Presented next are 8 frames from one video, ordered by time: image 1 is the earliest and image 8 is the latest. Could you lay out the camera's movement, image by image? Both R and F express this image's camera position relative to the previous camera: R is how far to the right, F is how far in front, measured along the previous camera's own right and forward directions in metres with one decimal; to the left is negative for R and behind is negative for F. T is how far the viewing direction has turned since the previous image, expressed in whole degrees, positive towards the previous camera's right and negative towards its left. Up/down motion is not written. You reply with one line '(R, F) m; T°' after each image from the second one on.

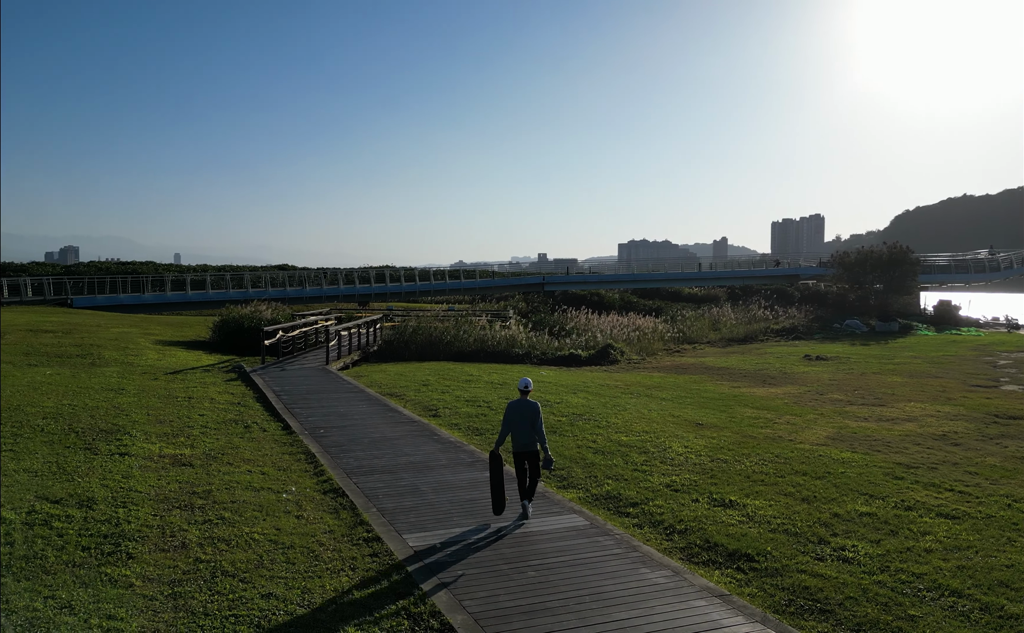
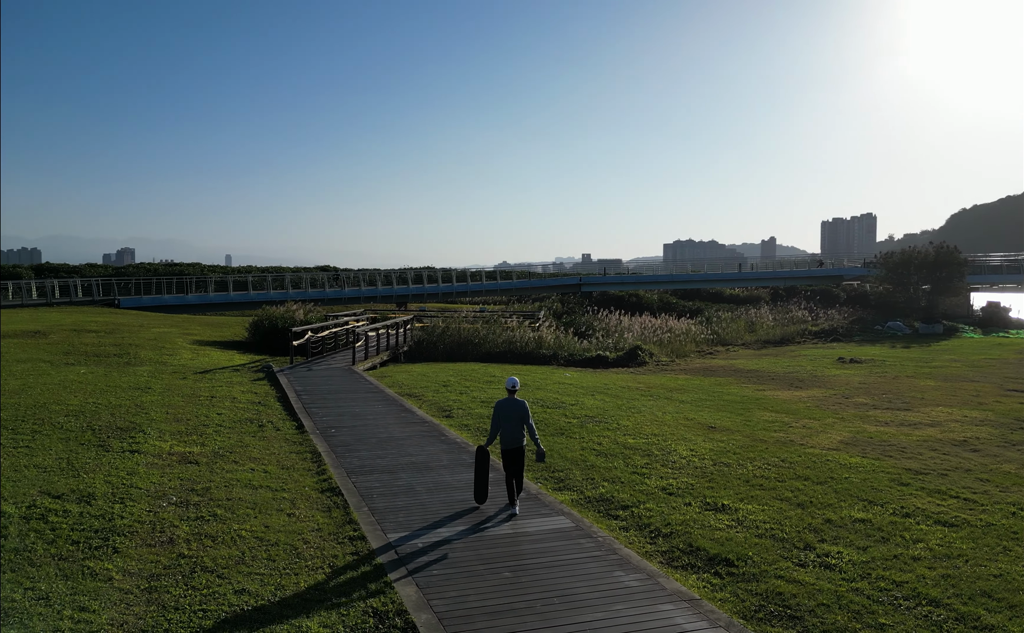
(+0.5, -0.1) m; -3°
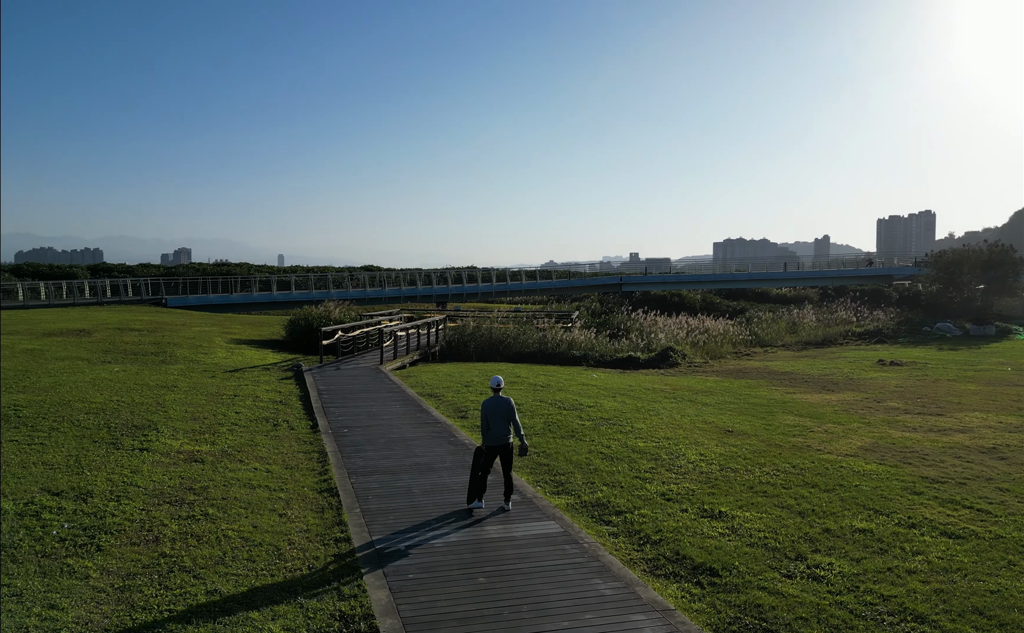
(+0.5, 0.0) m; -3°
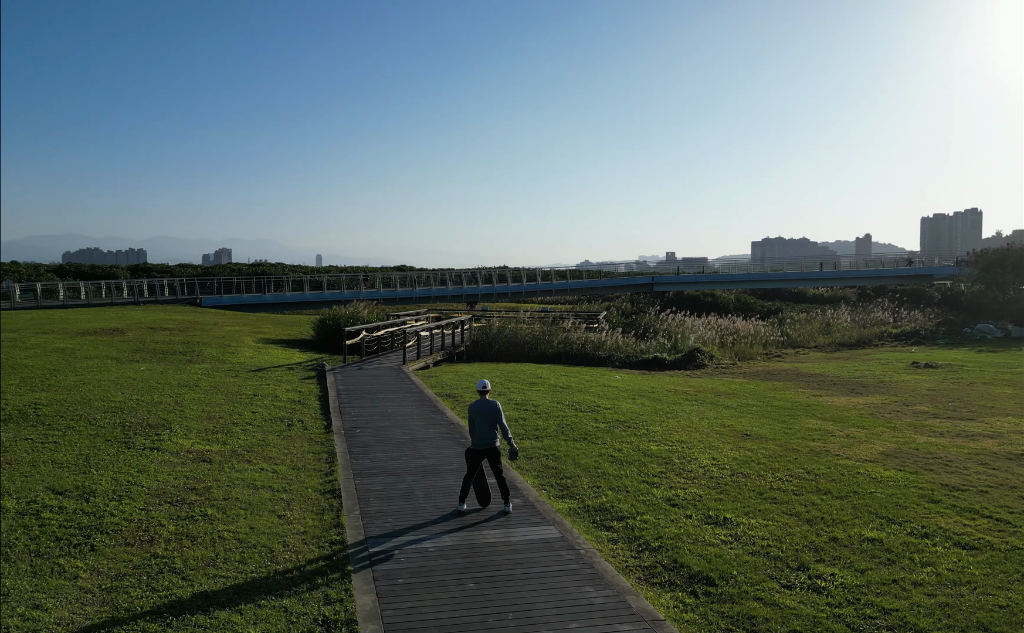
(+0.3, +0.1) m; -2°
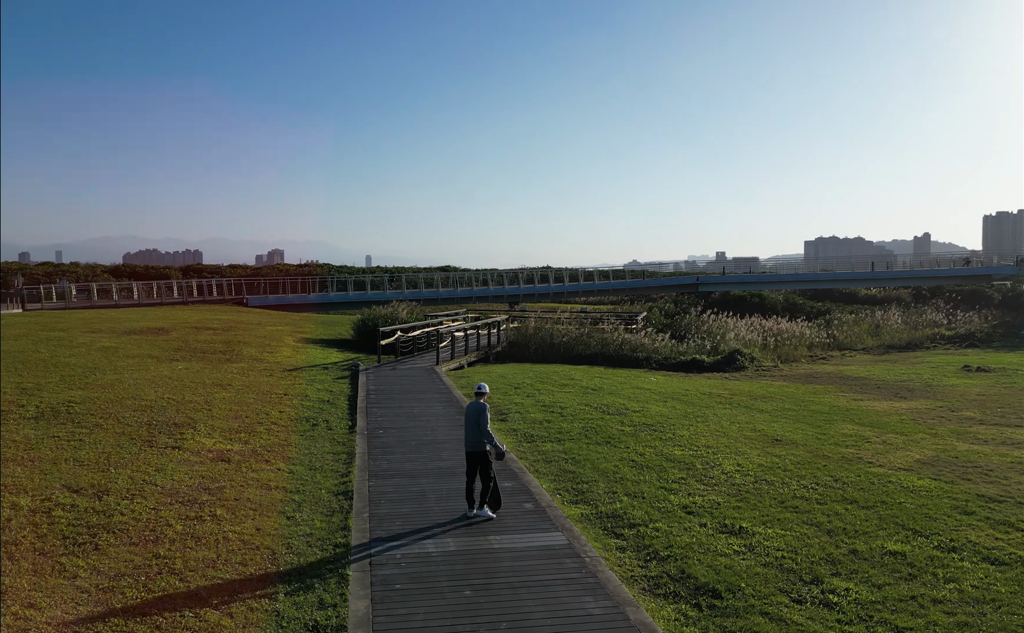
(+0.3, +0.1) m; -3°
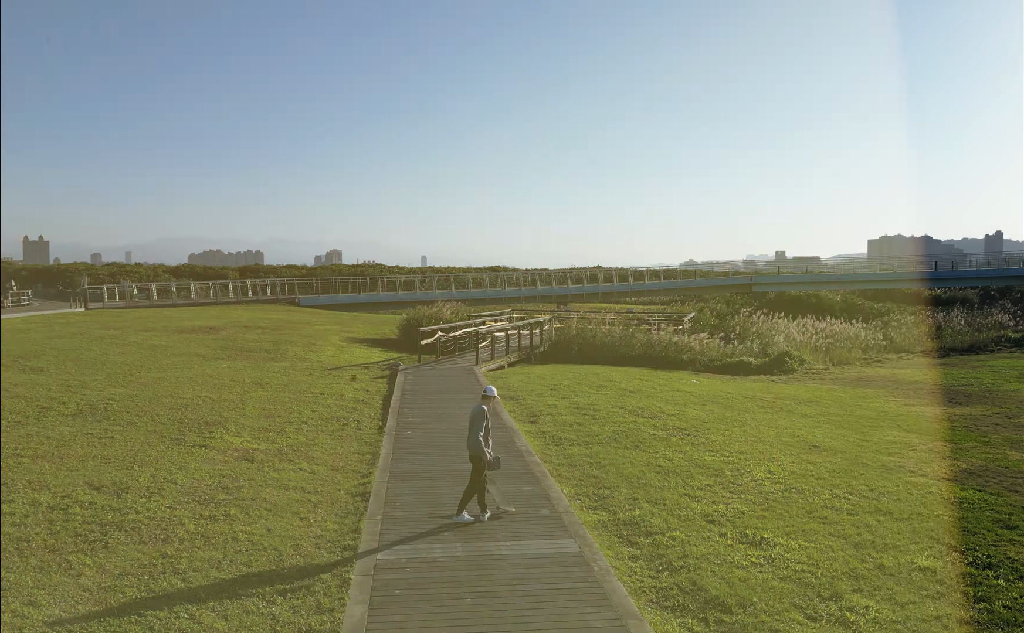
(+0.3, +0.1) m; -4°
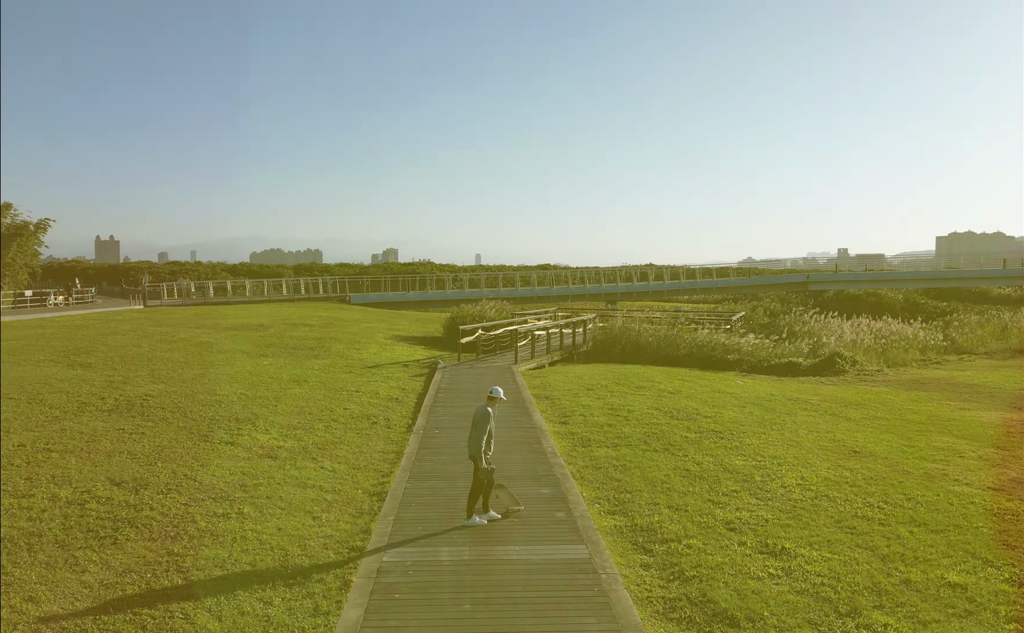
(+0.3, +0.1) m; -4°
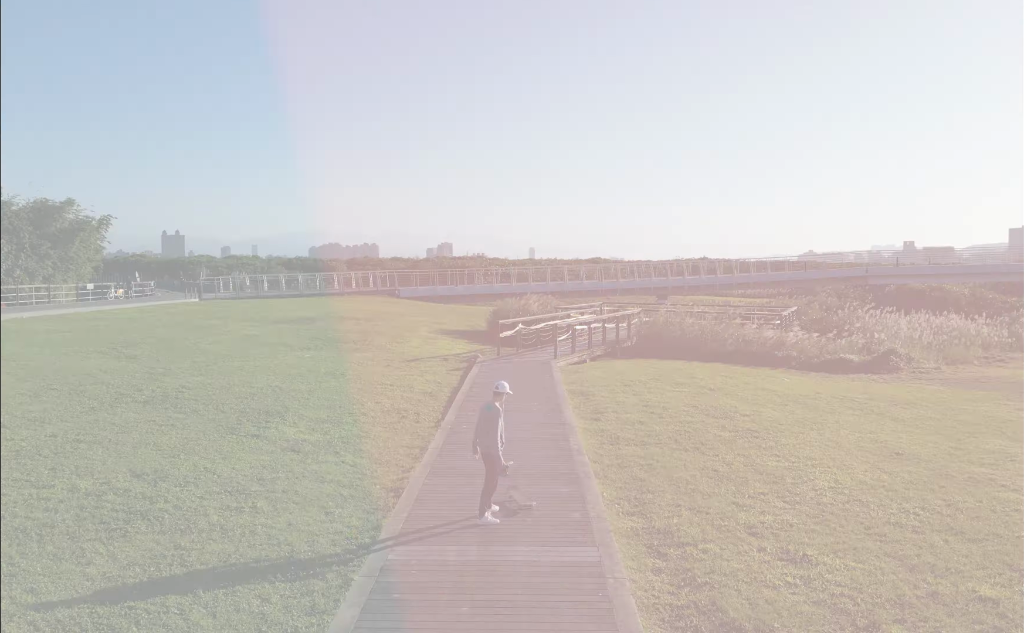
(+0.3, +0.1) m; -4°
